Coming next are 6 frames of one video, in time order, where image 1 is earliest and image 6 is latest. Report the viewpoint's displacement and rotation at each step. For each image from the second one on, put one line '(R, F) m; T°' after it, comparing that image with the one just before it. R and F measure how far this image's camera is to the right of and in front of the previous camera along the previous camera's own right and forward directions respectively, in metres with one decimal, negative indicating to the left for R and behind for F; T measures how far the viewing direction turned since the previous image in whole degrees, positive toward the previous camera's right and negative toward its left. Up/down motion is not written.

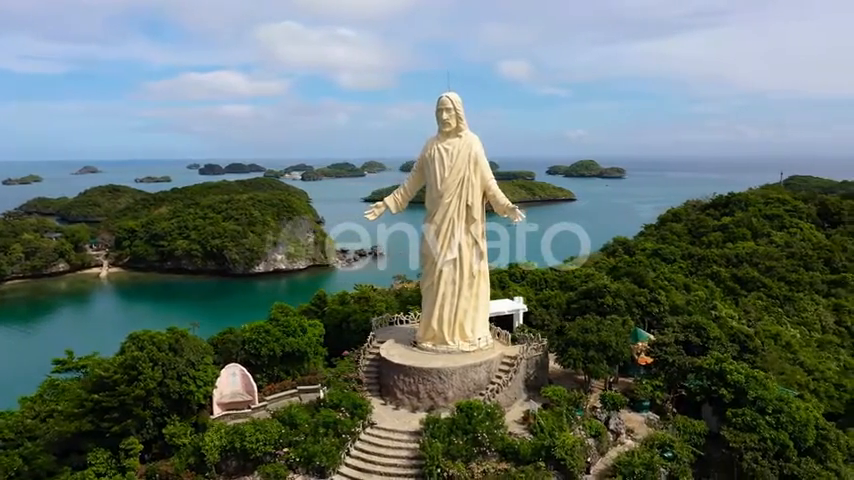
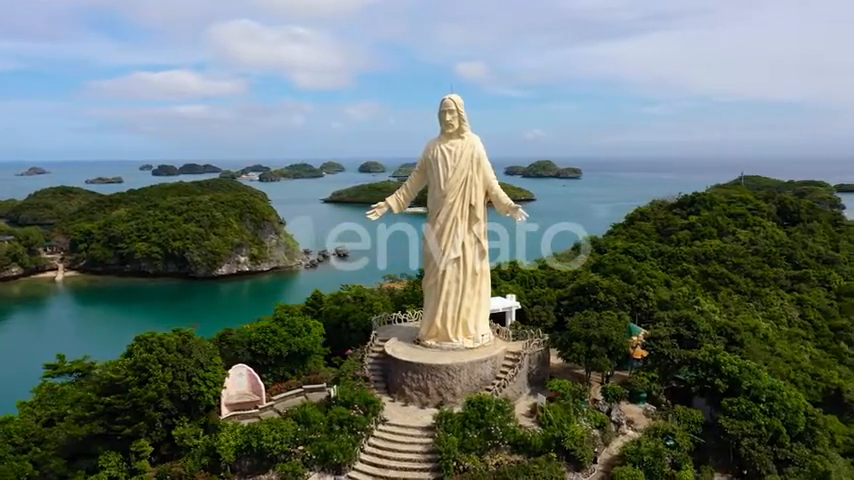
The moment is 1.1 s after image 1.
(-0.8, -0.2) m; +3°
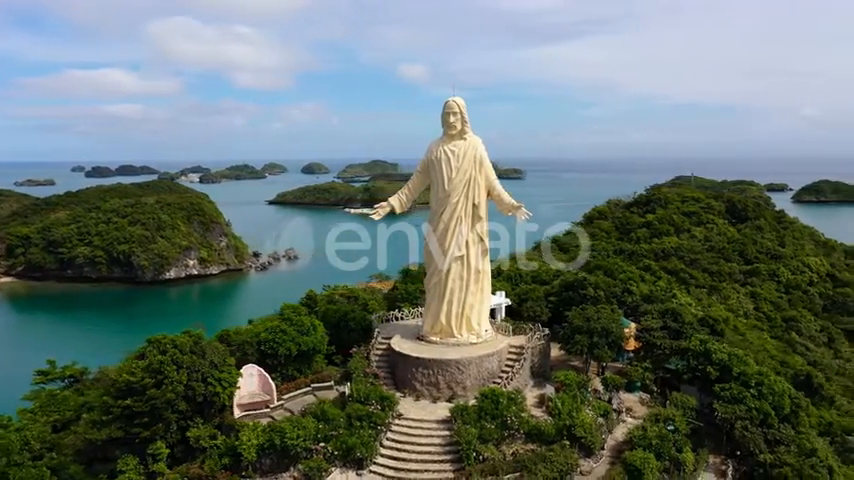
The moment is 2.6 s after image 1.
(-1.1, -0.3) m; +4°
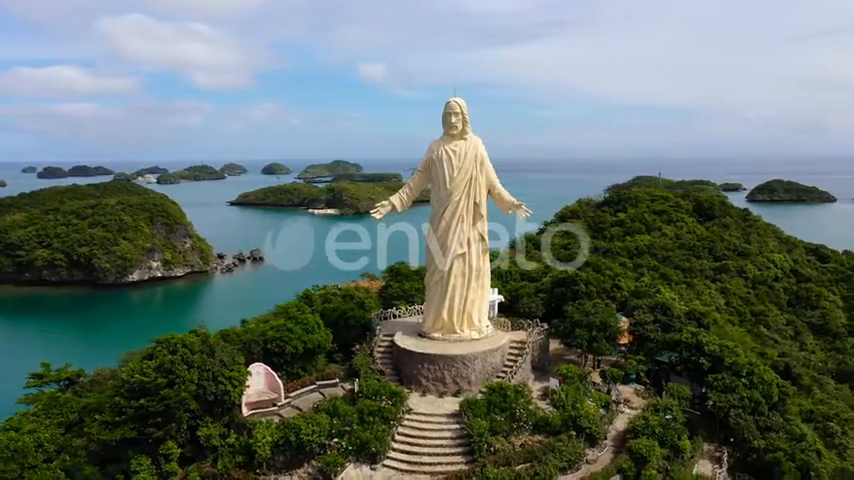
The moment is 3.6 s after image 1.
(-0.7, -0.2) m; +3°
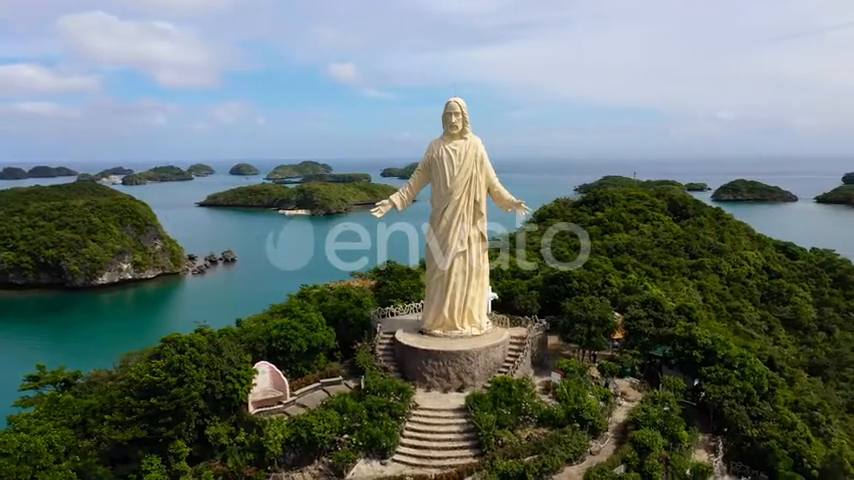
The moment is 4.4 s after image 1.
(-0.6, -0.2) m; +2°
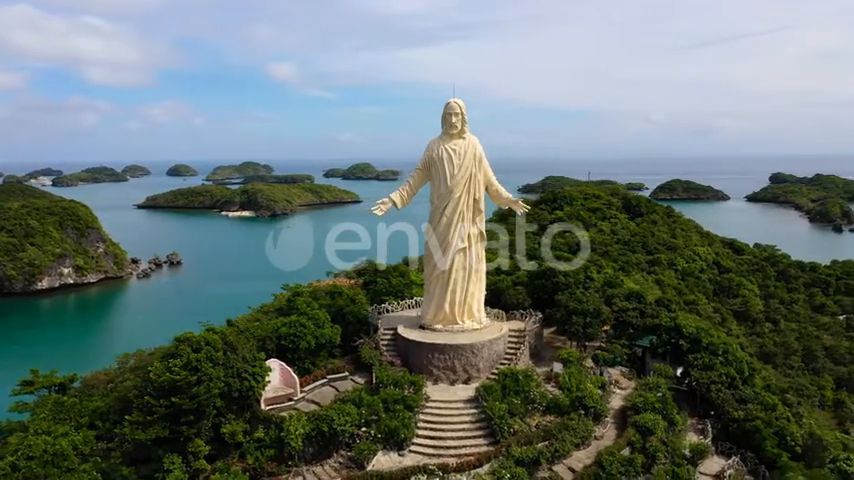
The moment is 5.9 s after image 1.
(-1.1, -0.3) m; +4°
